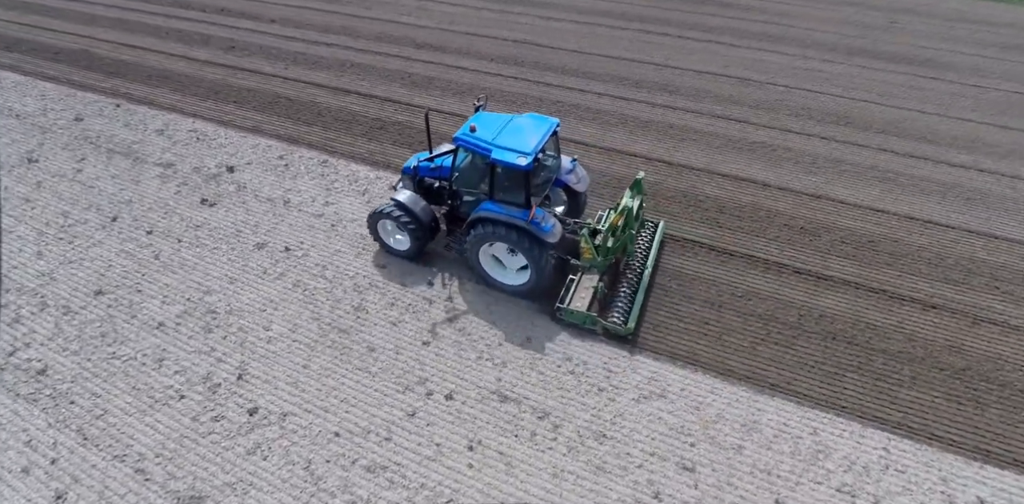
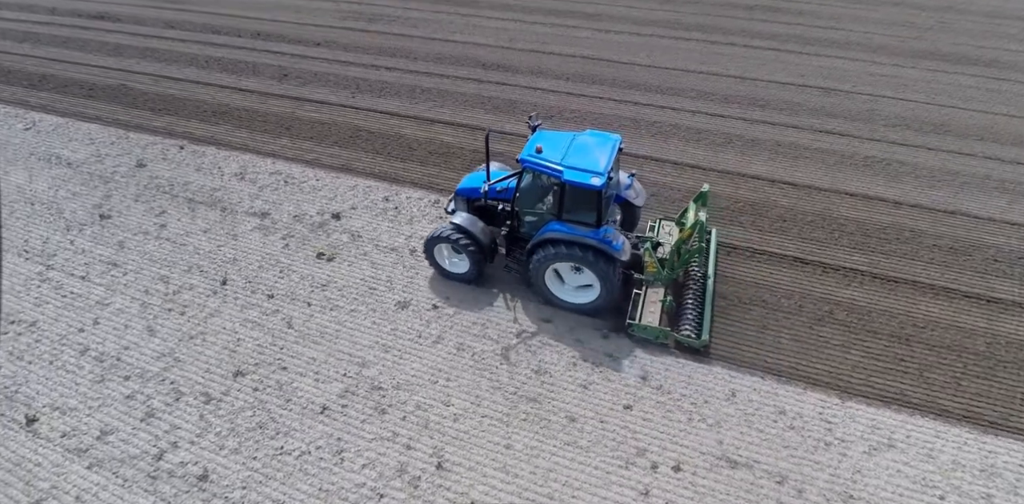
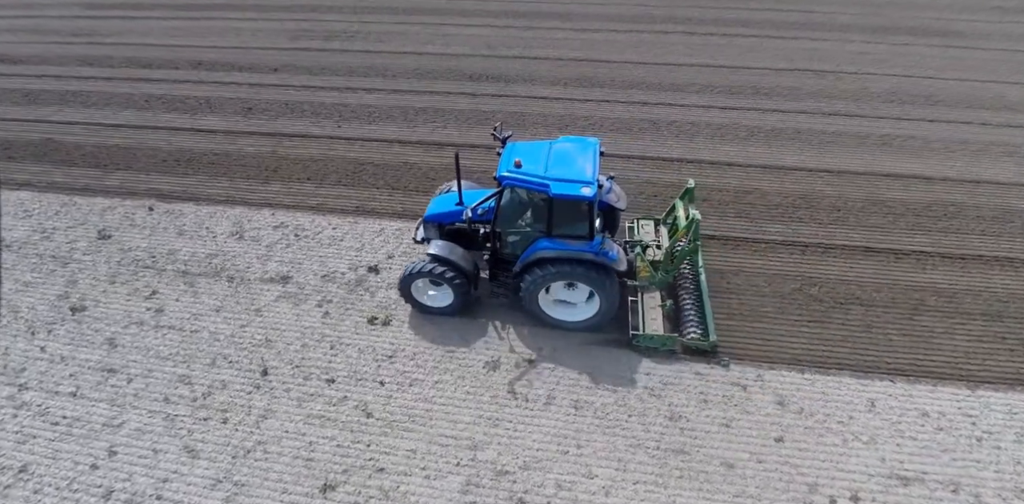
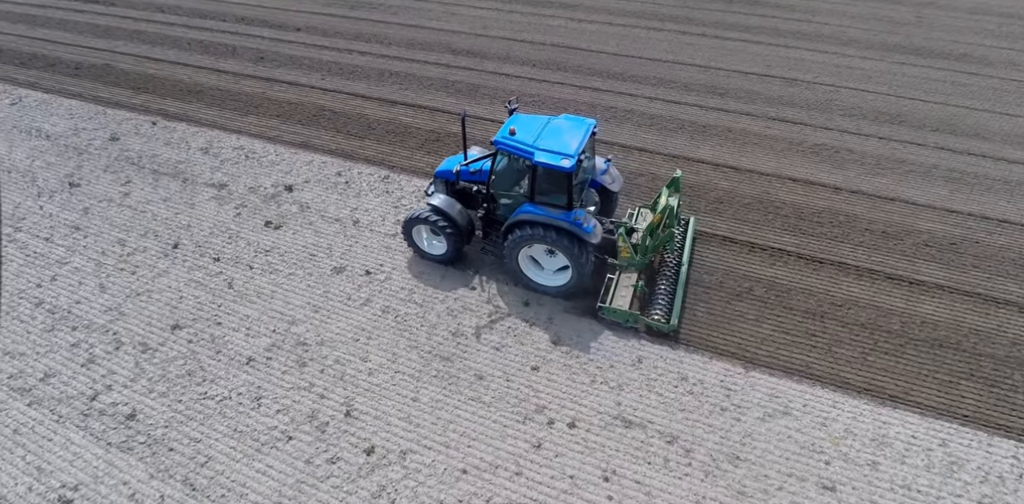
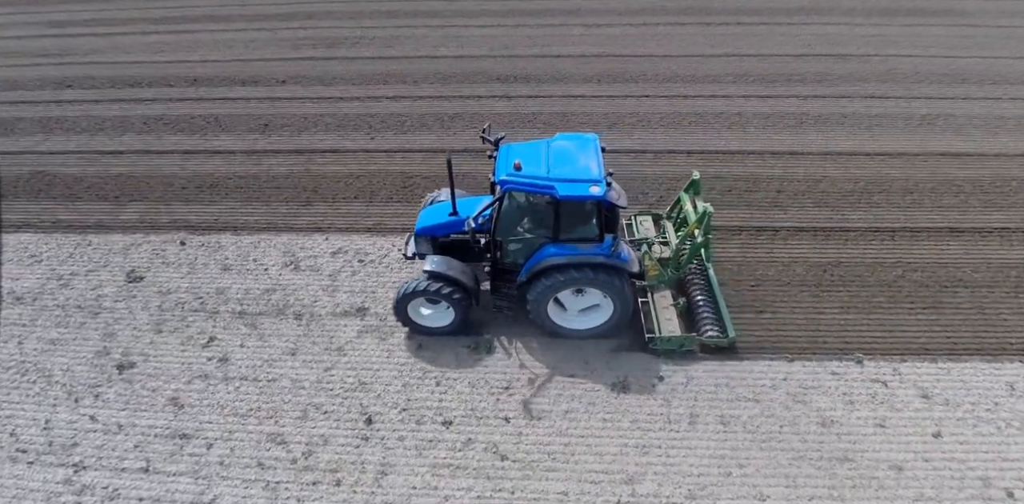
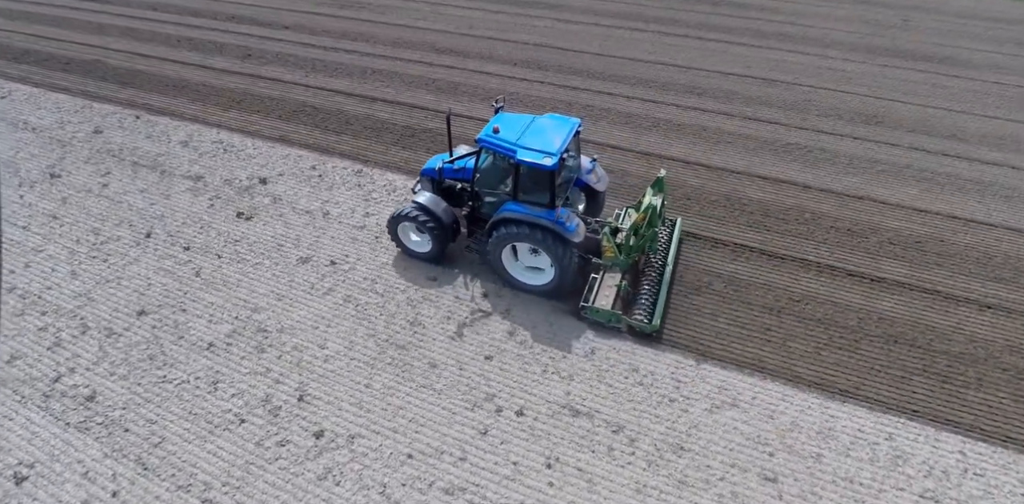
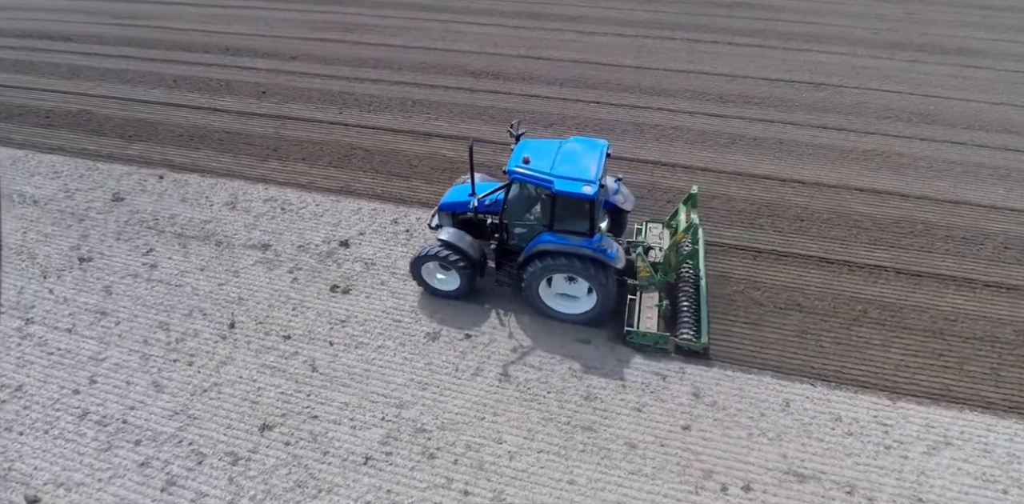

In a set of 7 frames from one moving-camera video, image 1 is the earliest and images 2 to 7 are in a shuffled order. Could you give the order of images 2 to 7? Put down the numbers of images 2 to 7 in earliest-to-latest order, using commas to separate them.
6, 4, 2, 7, 3, 5
